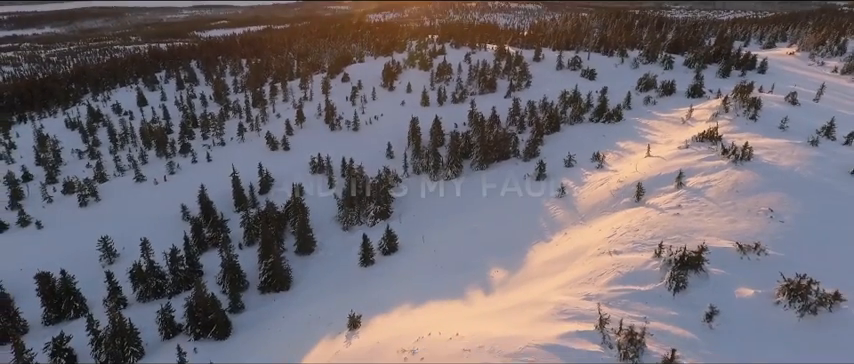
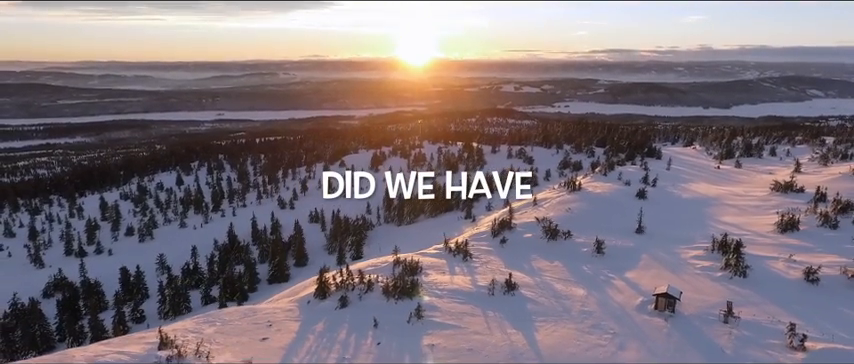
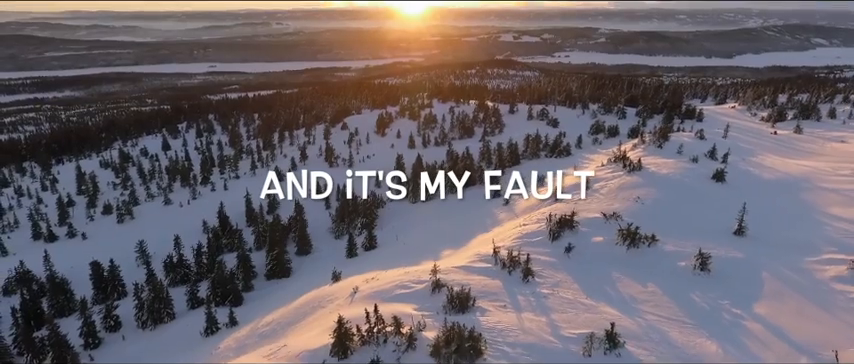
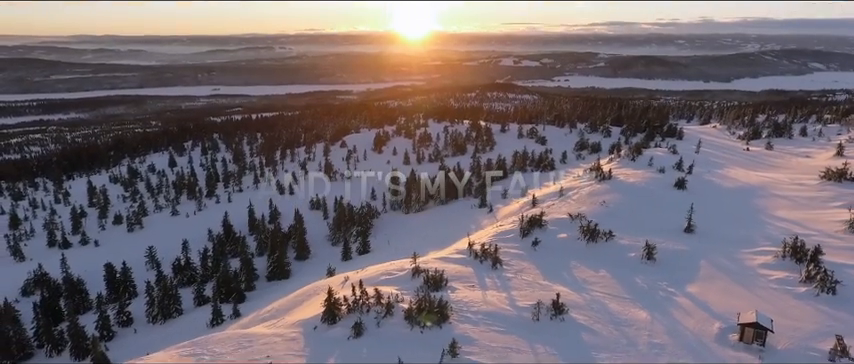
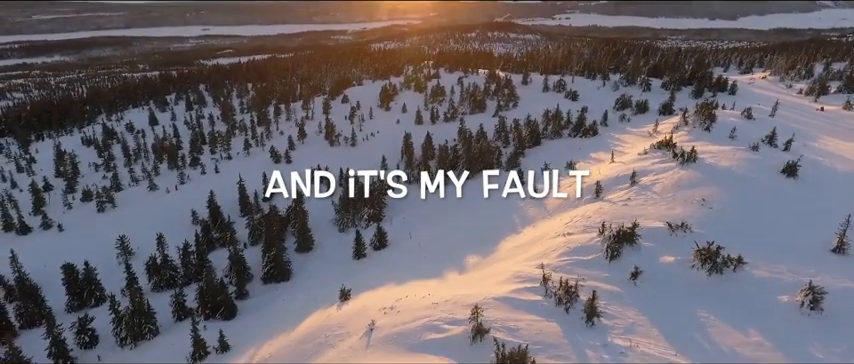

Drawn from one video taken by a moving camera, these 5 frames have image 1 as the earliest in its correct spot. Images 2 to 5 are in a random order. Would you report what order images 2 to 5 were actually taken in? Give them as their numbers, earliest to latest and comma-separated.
5, 3, 4, 2
